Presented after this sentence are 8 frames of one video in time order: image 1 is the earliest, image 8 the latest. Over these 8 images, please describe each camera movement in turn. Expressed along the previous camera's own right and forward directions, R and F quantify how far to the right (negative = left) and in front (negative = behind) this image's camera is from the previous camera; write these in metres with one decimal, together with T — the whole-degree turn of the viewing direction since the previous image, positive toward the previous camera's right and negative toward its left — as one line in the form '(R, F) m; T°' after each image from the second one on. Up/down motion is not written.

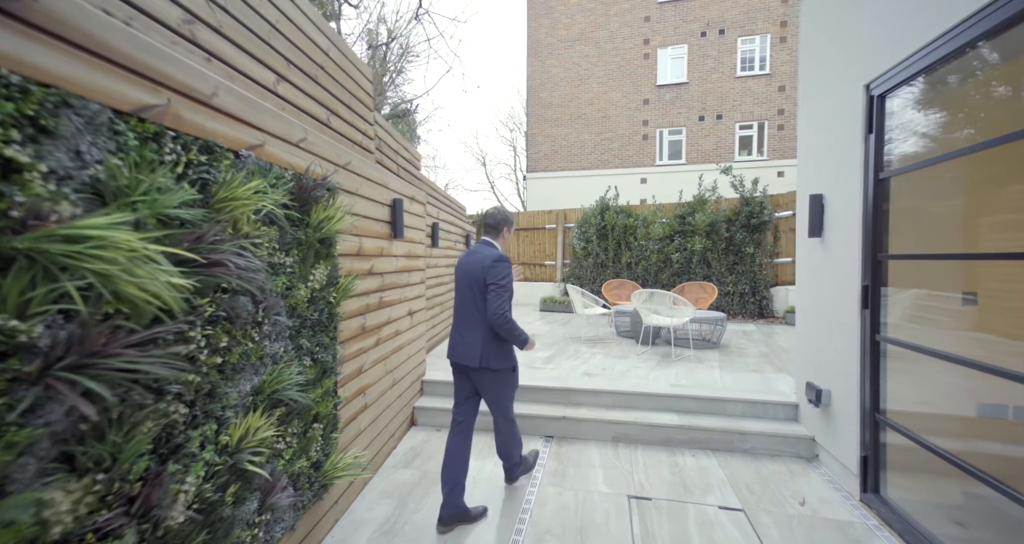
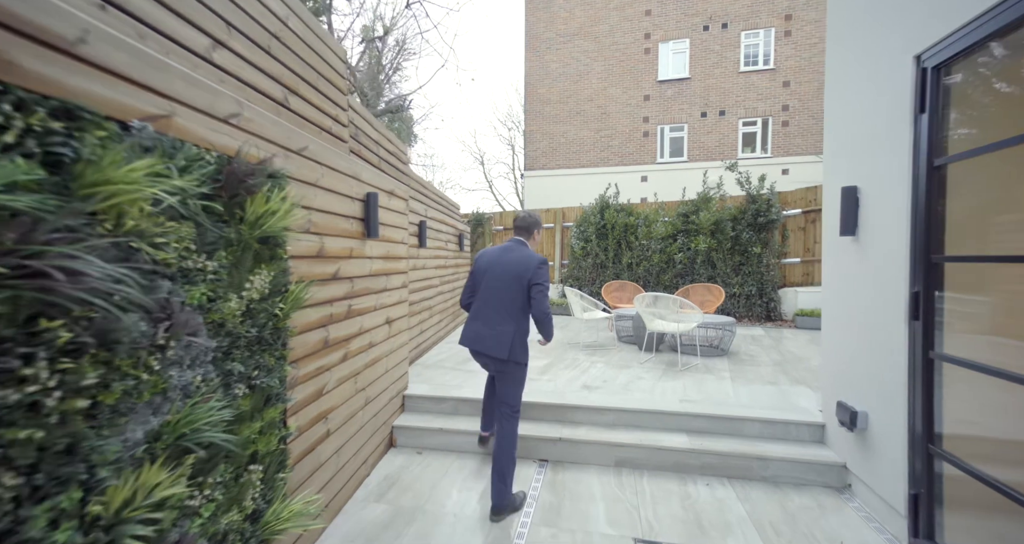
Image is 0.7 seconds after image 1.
(+0.1, +0.4) m; 0°
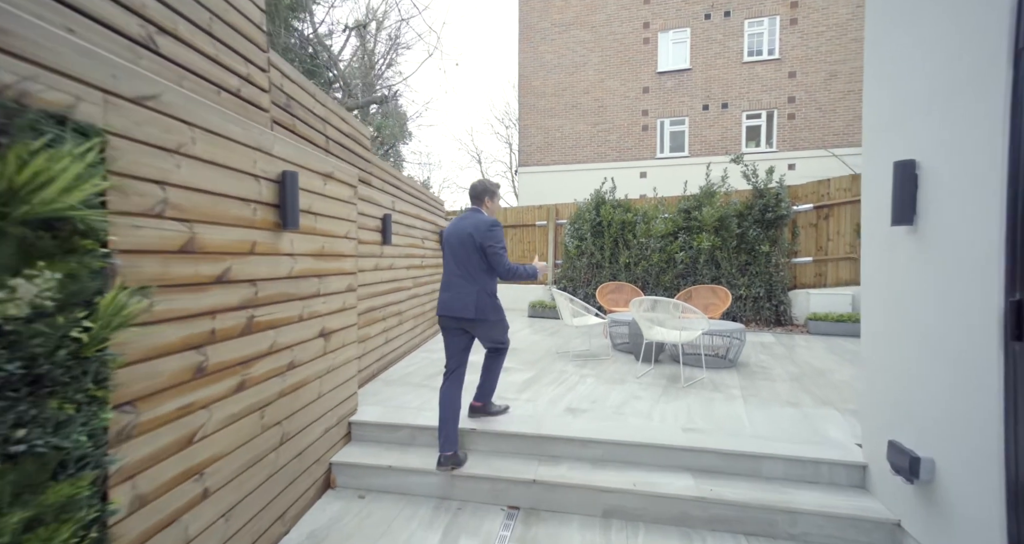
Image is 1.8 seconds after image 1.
(+0.2, +0.6) m; 0°
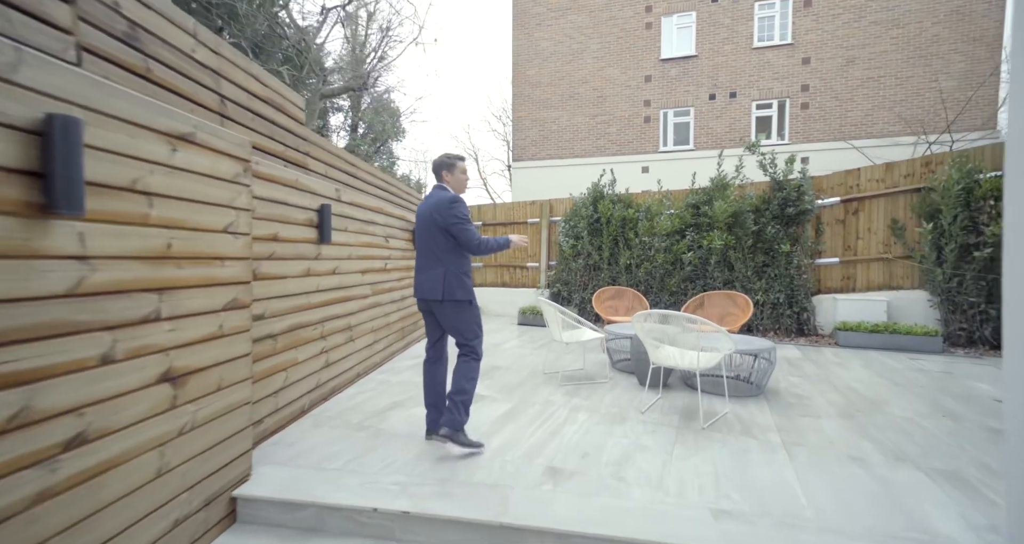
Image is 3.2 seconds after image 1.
(+0.2, +0.8) m; 0°
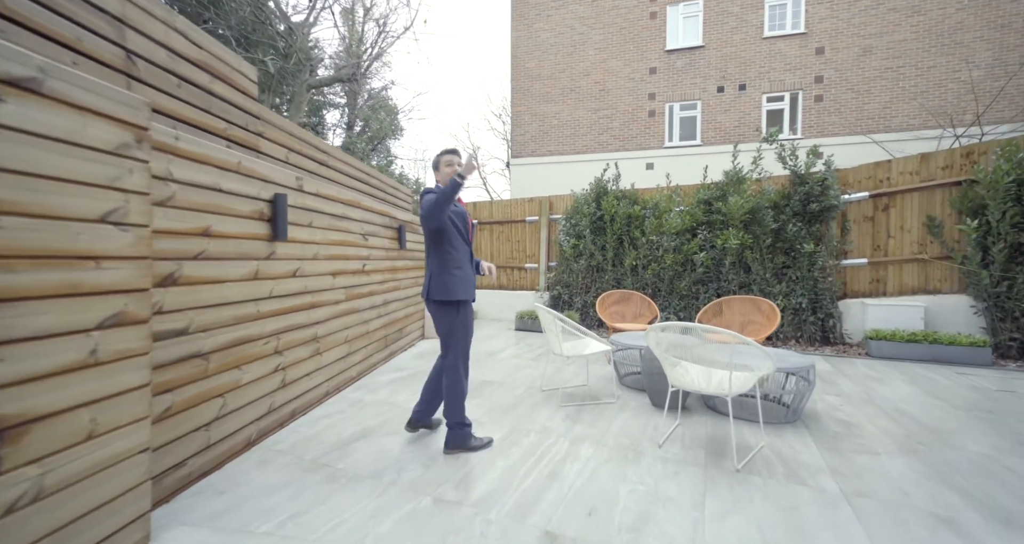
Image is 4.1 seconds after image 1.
(+0.1, +0.5) m; 0°
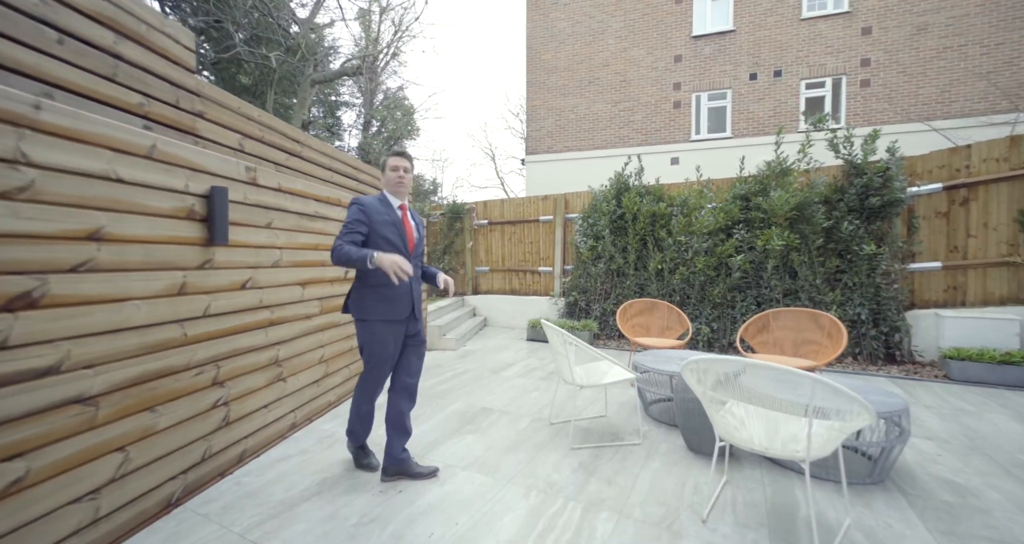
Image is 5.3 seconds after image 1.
(+0.1, +0.6) m; -3°
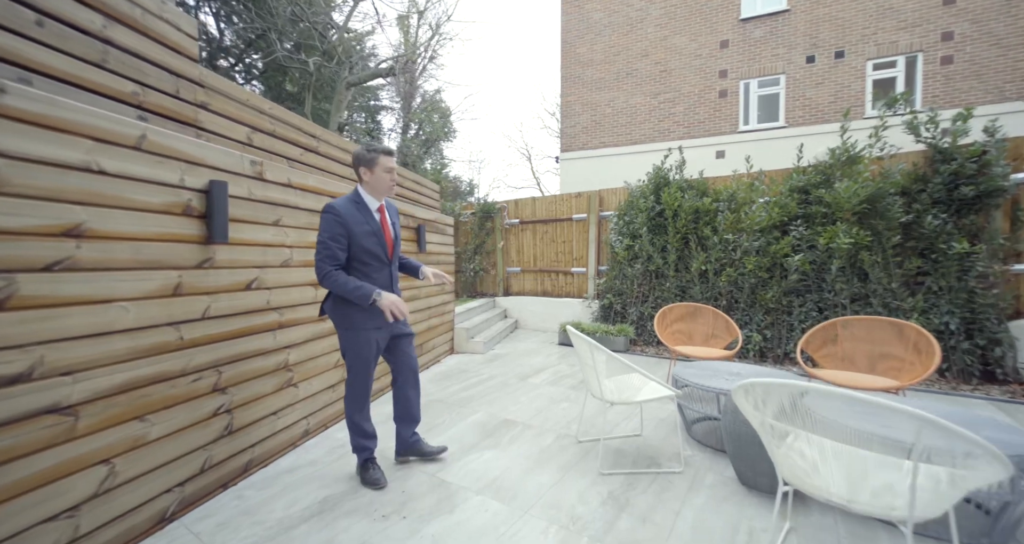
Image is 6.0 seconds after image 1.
(+0.1, +0.3) m; -5°
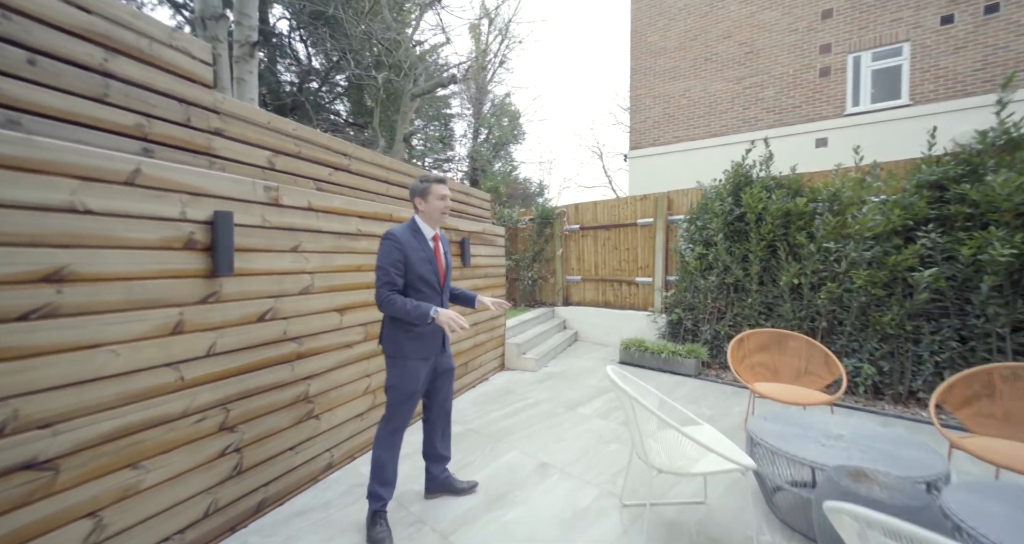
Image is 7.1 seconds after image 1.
(+0.2, +0.4) m; -10°
